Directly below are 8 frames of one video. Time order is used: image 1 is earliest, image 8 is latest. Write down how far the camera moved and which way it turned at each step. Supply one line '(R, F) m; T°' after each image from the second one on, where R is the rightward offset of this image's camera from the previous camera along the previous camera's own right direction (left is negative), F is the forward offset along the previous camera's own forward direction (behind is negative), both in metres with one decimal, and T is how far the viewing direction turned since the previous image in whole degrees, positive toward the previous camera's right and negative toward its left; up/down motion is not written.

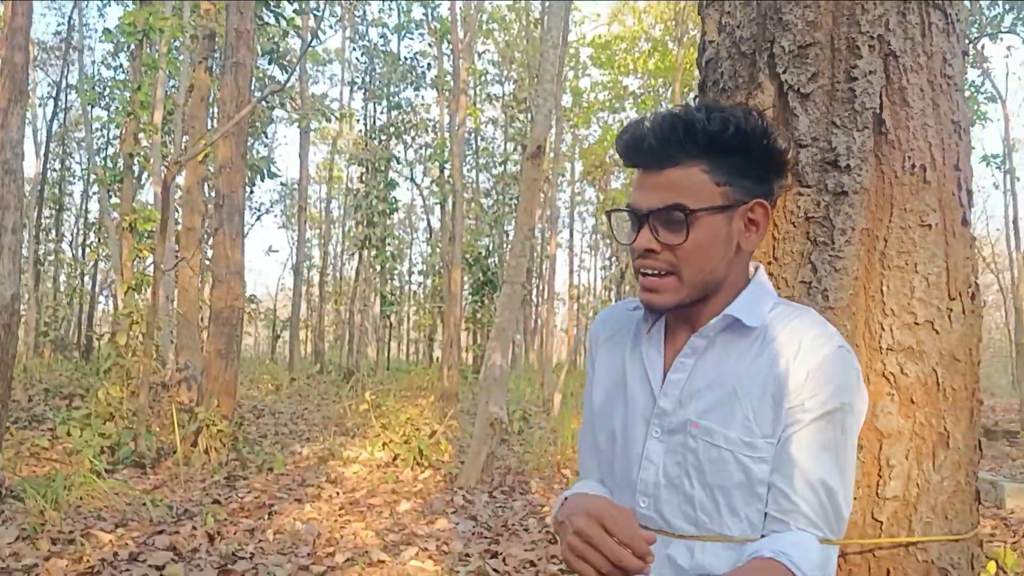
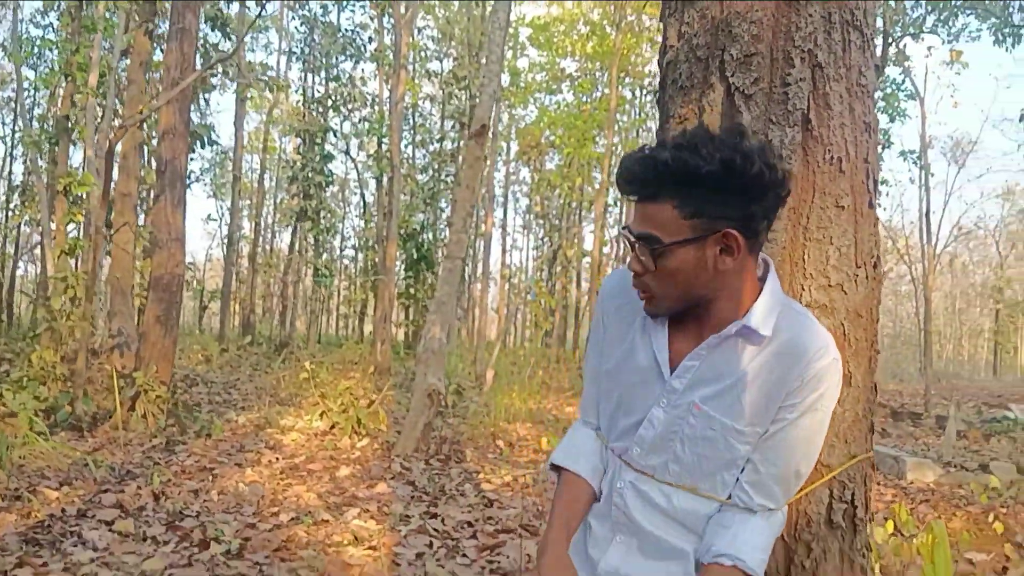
(-0.1, -0.3) m; +4°
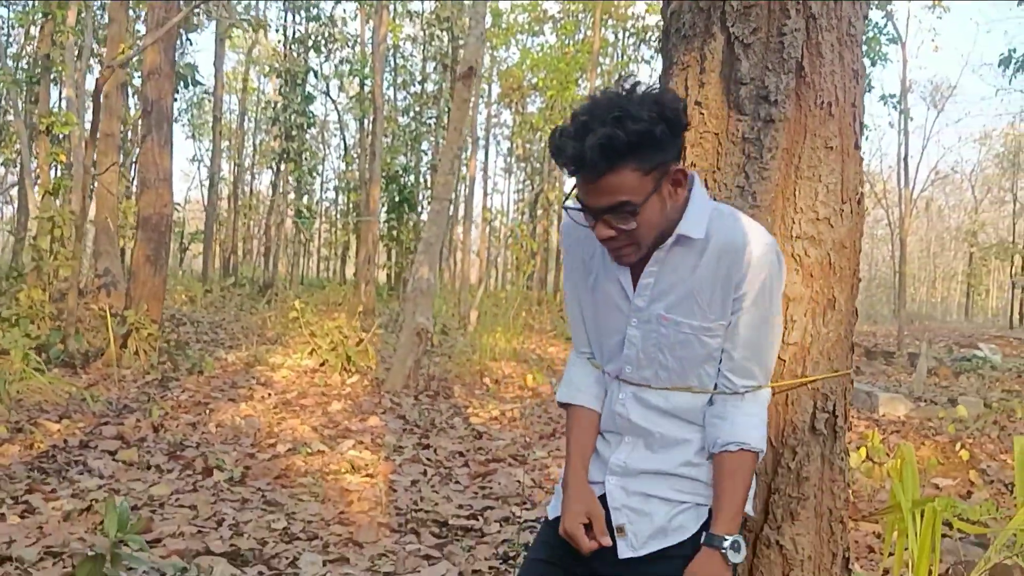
(-0.1, -0.2) m; +1°
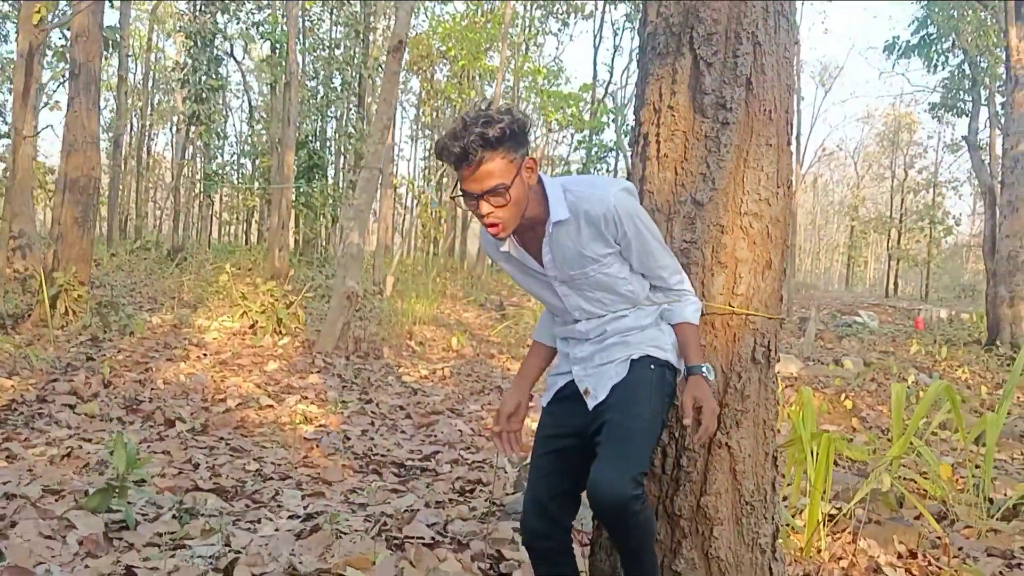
(-0.3, -0.5) m; +6°
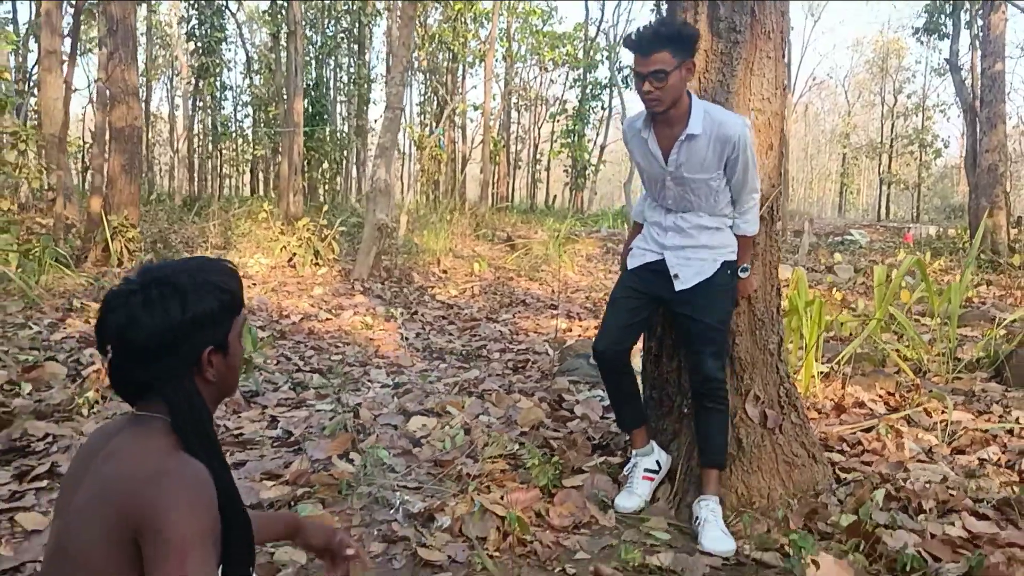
(-0.3, -0.8) m; 0°
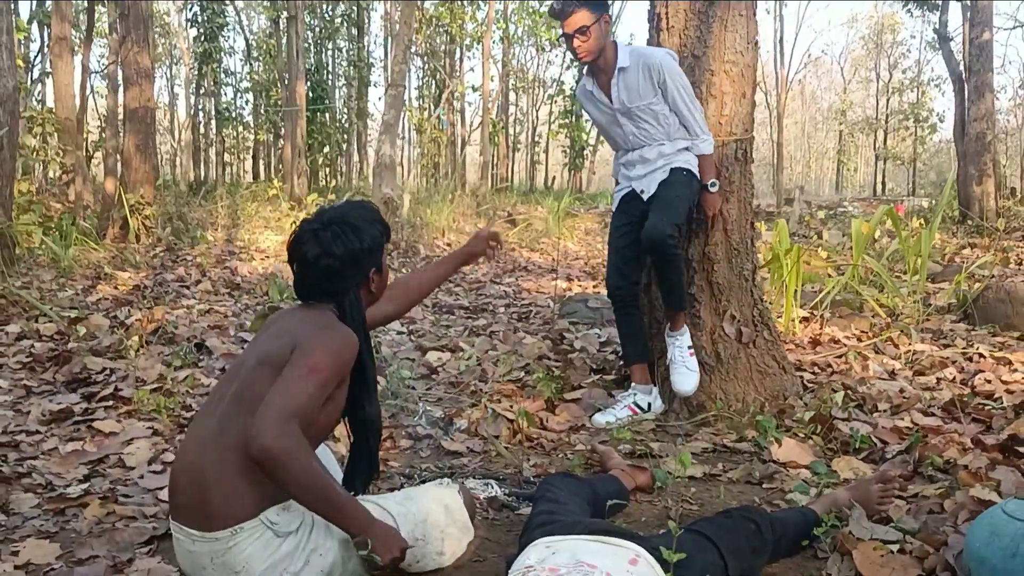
(0.0, -0.4) m; 0°
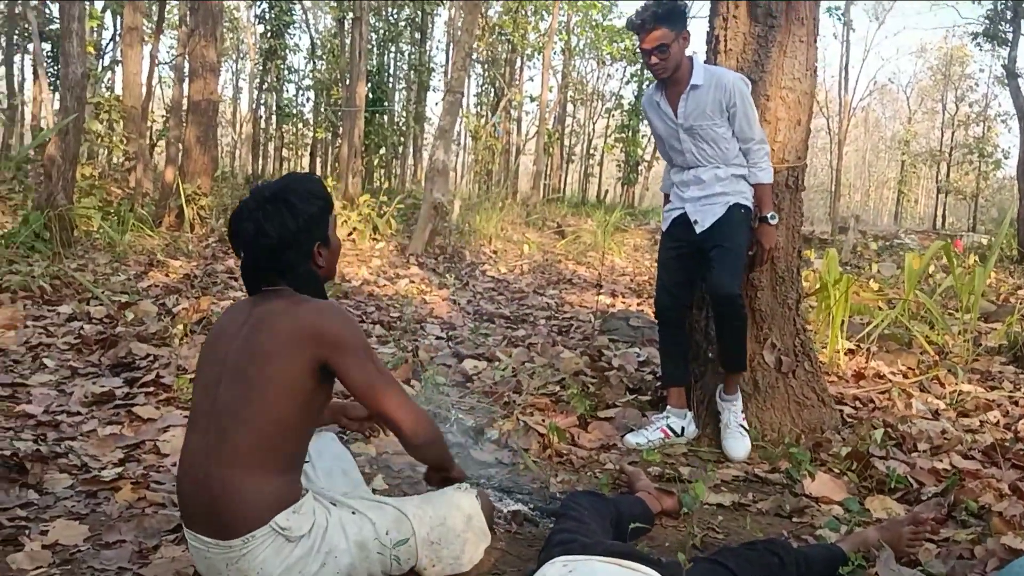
(0.0, 0.0) m; -3°
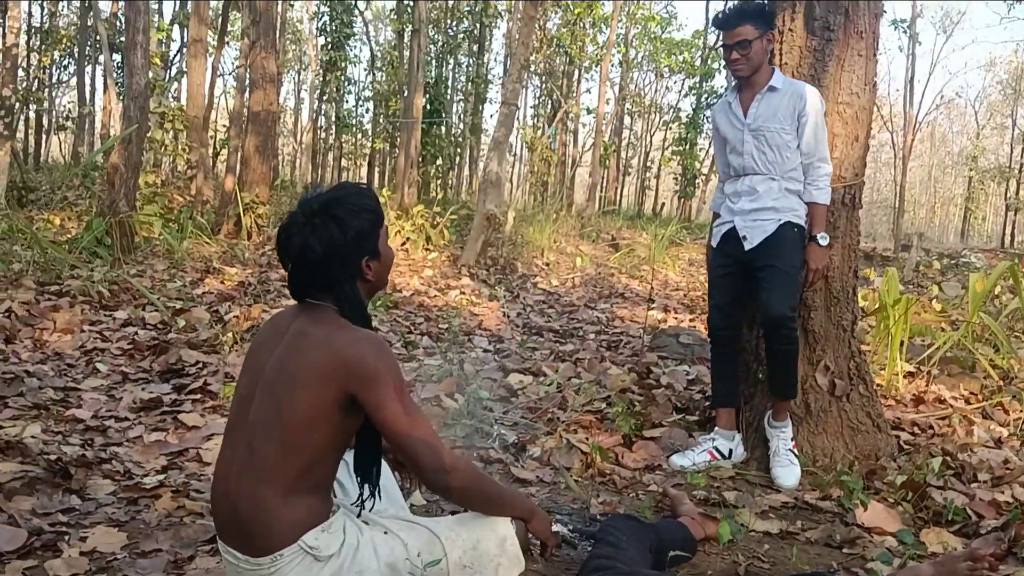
(0.0, 0.0) m; -3°
